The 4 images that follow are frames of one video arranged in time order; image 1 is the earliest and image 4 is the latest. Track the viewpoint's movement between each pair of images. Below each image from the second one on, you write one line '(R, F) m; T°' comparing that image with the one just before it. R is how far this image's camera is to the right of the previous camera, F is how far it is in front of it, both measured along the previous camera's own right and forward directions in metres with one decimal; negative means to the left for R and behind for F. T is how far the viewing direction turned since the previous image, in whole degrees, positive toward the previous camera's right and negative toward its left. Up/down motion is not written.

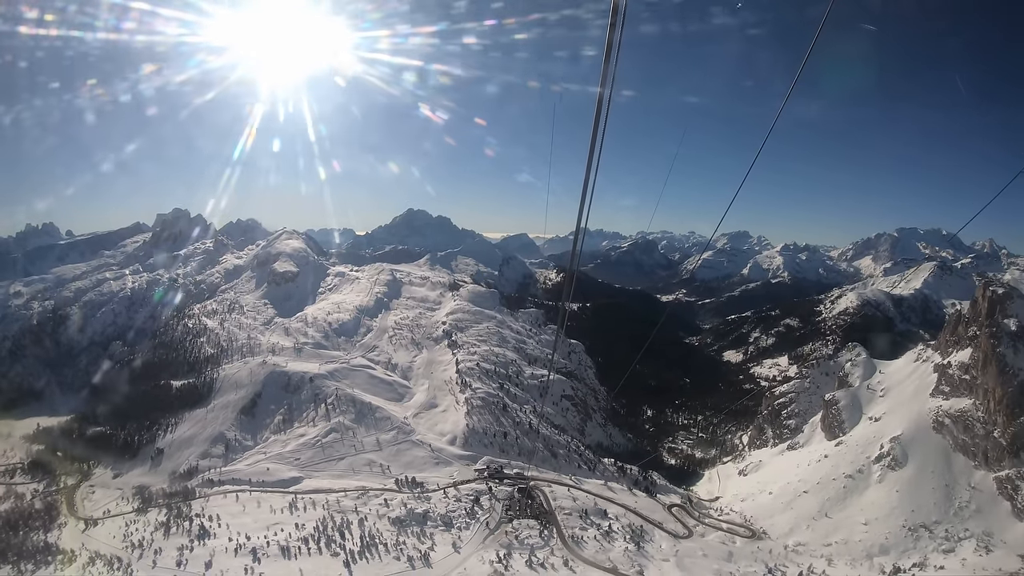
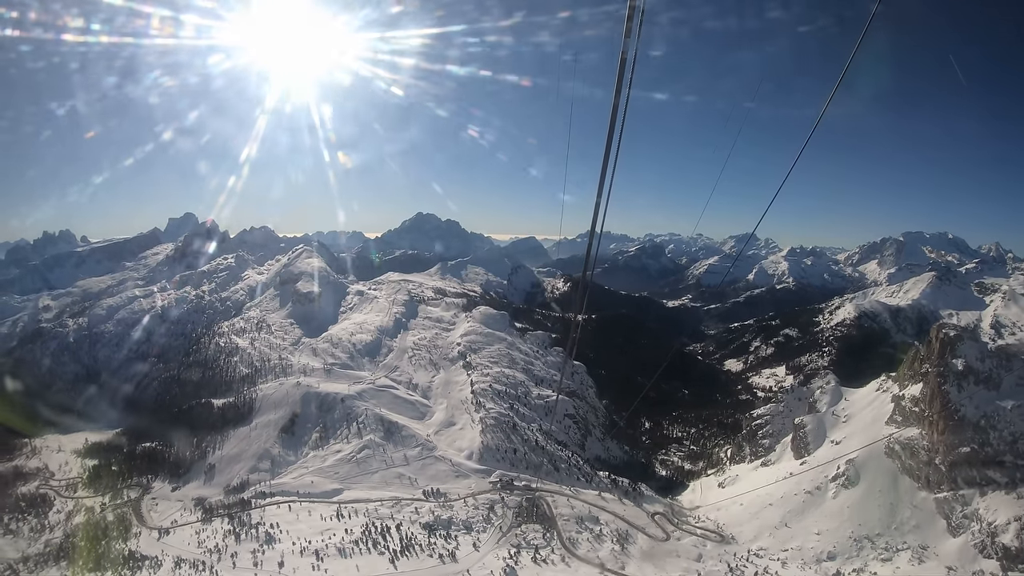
(+0.1, -5.8) m; -1°
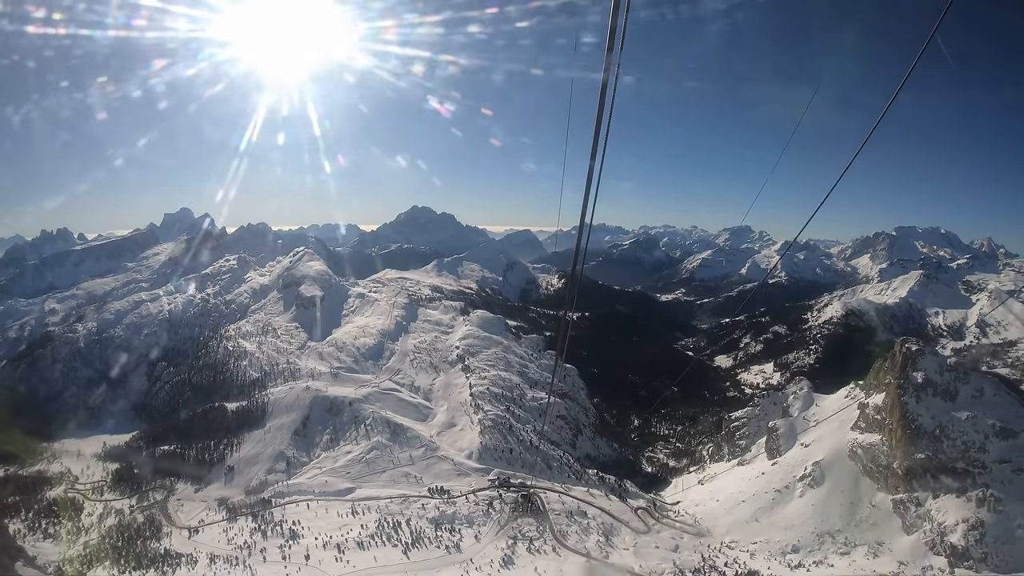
(+0.1, -3.6) m; 0°
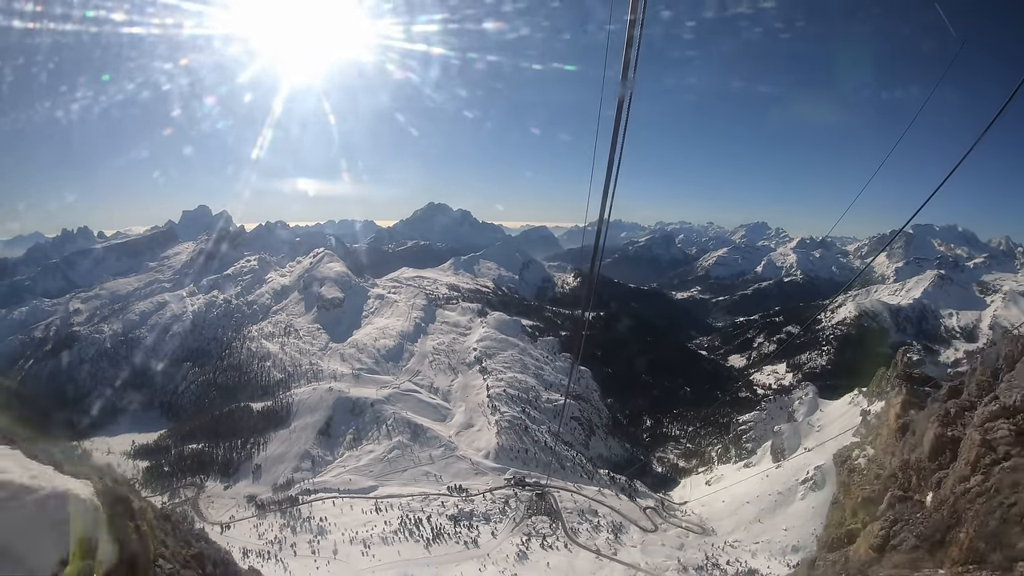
(0.0, -2.1) m; -2°
